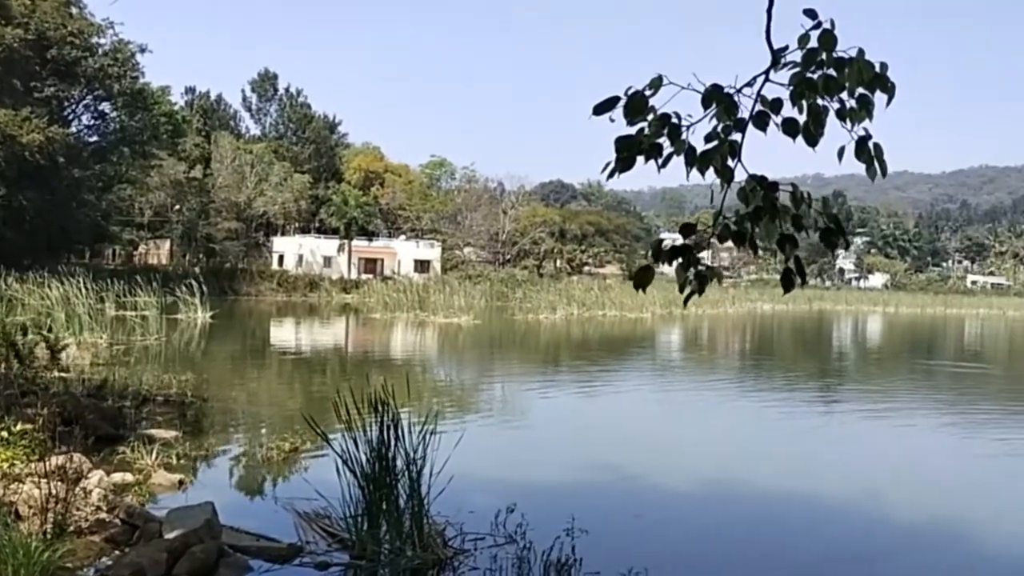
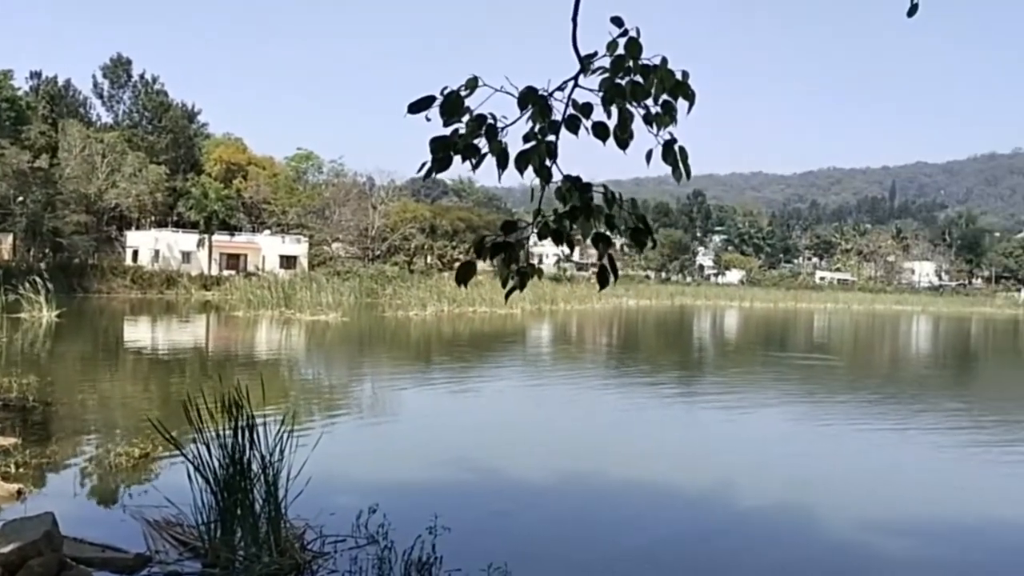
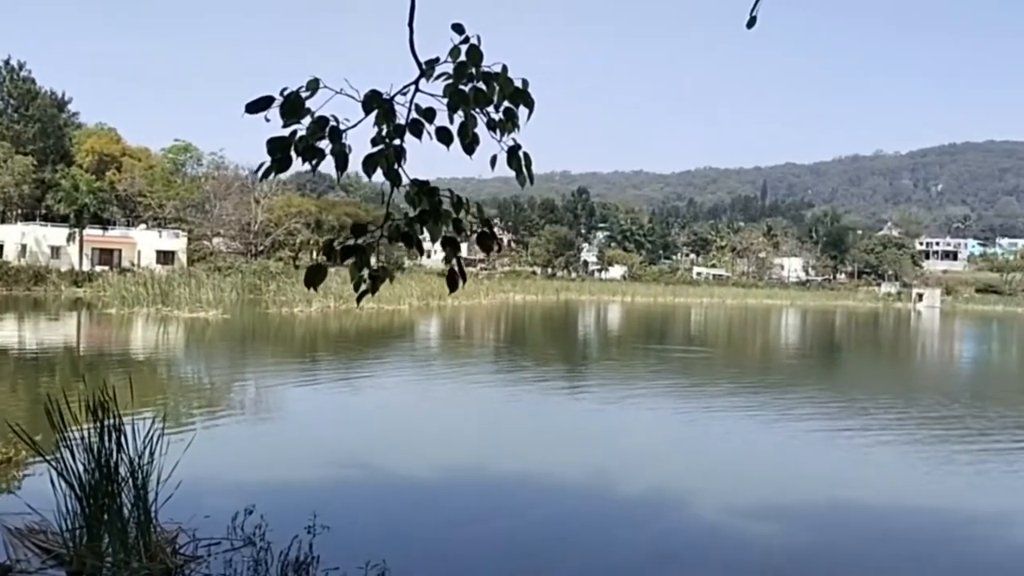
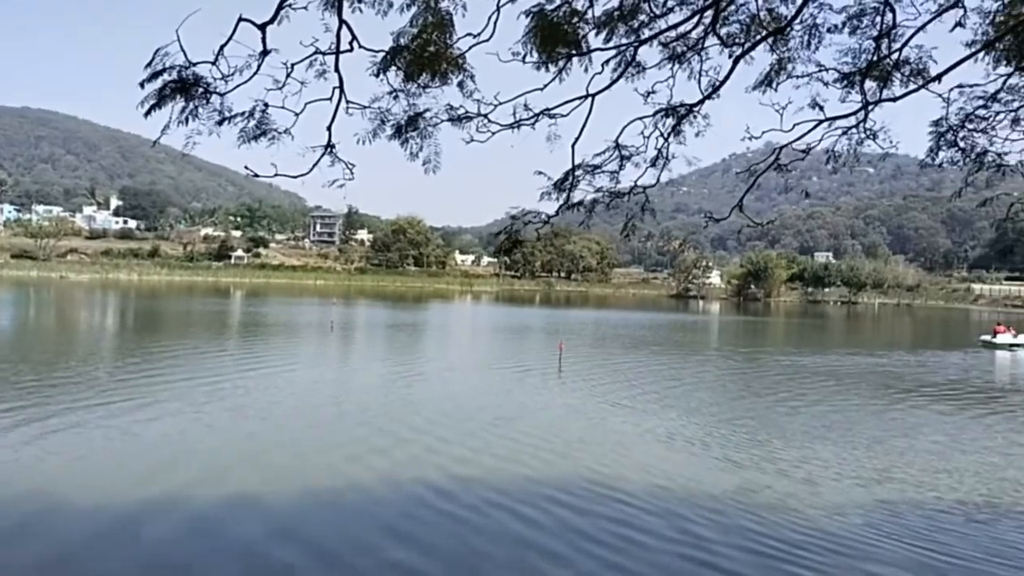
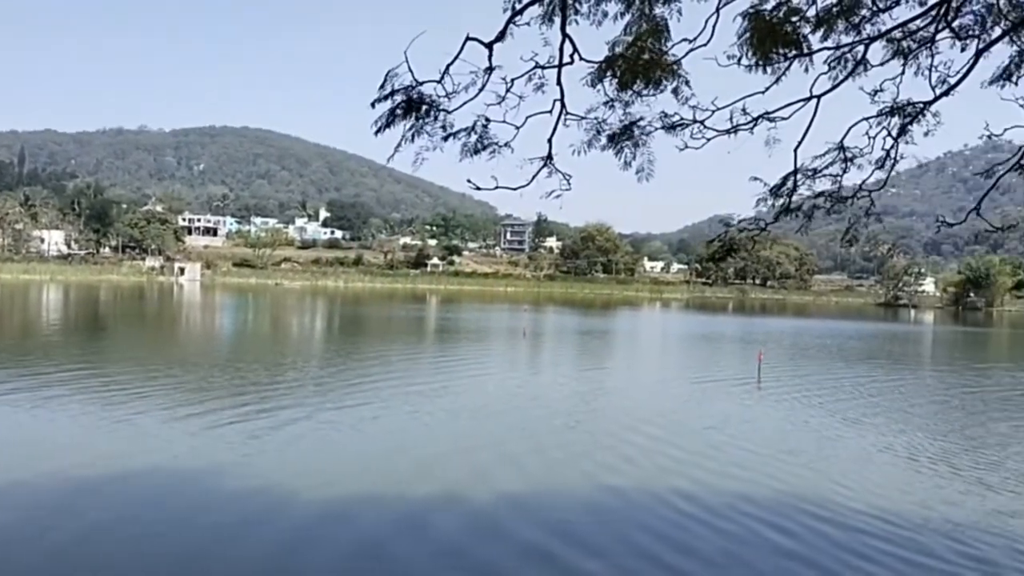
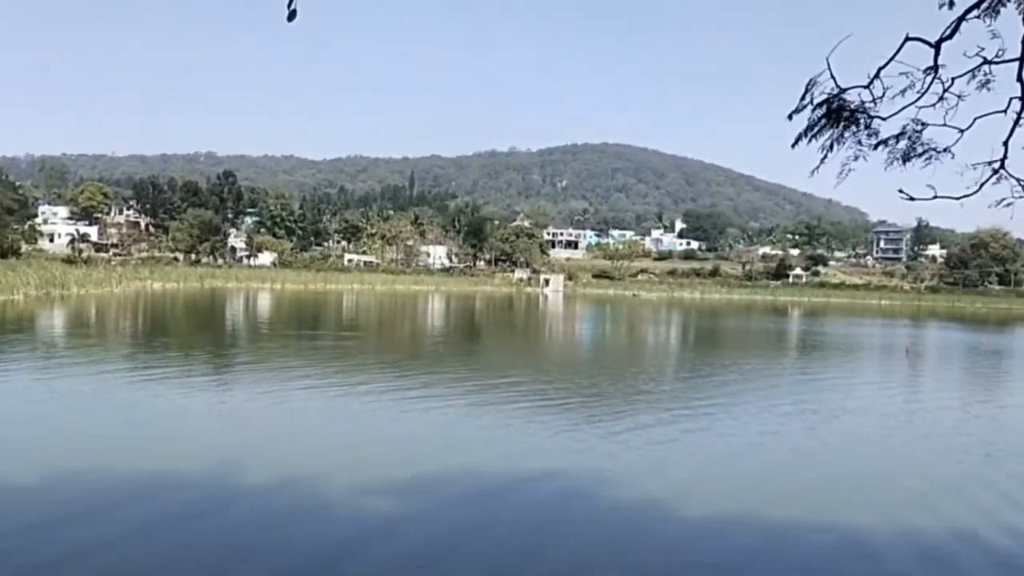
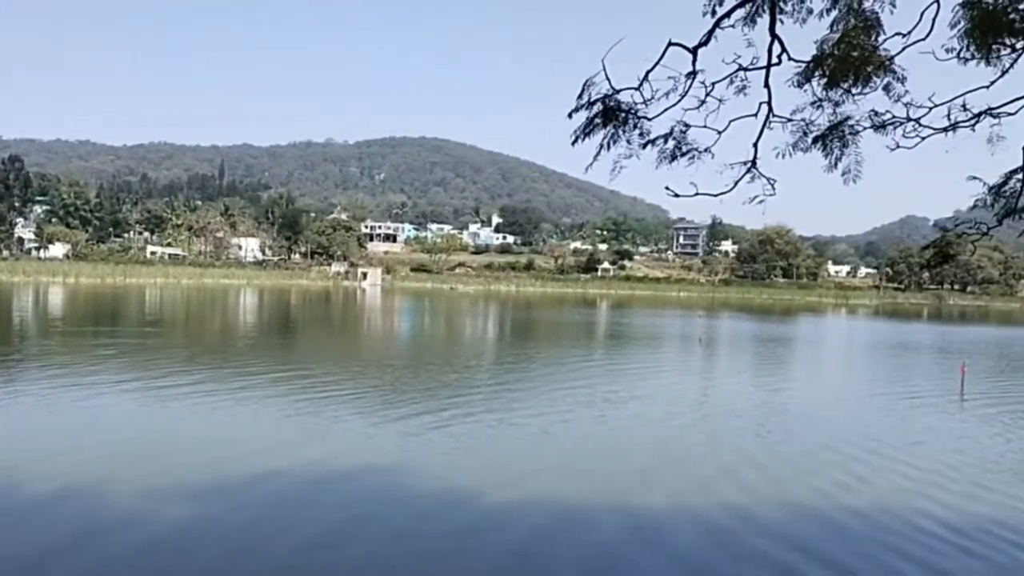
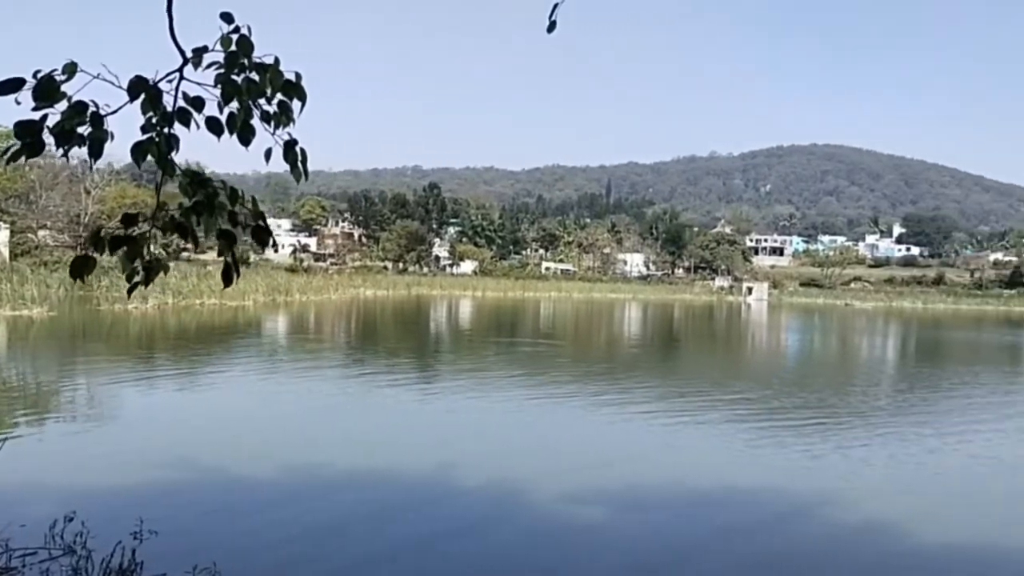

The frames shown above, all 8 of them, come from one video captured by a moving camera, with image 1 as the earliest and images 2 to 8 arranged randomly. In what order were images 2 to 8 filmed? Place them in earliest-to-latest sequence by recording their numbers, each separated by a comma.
2, 3, 8, 6, 7, 5, 4
